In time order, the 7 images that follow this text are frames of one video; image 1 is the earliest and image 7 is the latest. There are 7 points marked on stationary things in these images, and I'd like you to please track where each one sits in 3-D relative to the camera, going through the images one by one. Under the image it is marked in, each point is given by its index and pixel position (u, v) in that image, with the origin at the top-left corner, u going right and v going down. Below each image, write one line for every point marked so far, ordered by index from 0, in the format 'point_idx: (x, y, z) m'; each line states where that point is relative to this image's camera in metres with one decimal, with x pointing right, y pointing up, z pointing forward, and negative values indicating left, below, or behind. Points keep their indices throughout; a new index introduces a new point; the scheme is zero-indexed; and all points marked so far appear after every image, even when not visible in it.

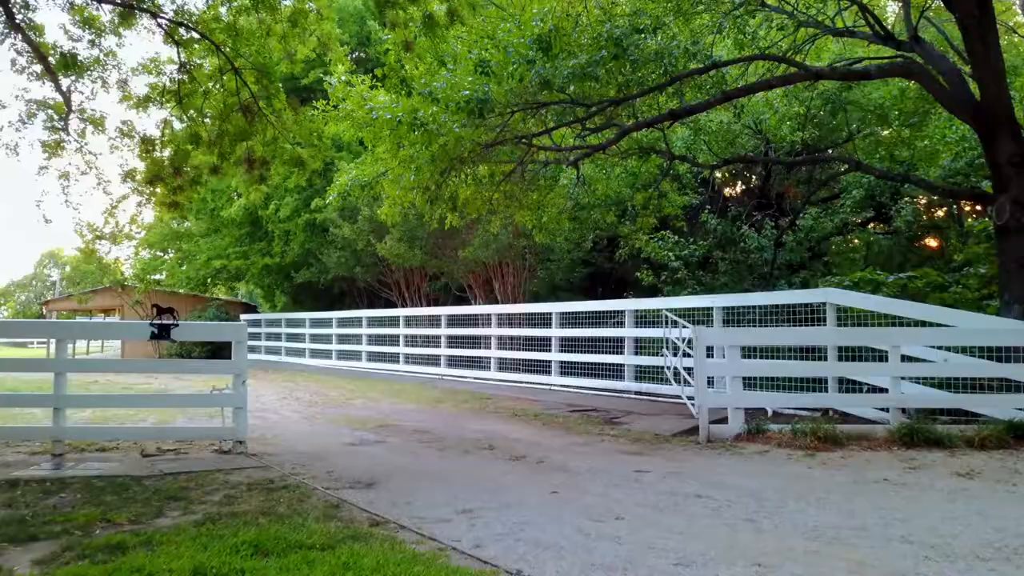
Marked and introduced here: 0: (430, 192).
0: (-0.9, +1.1, +10.0) m
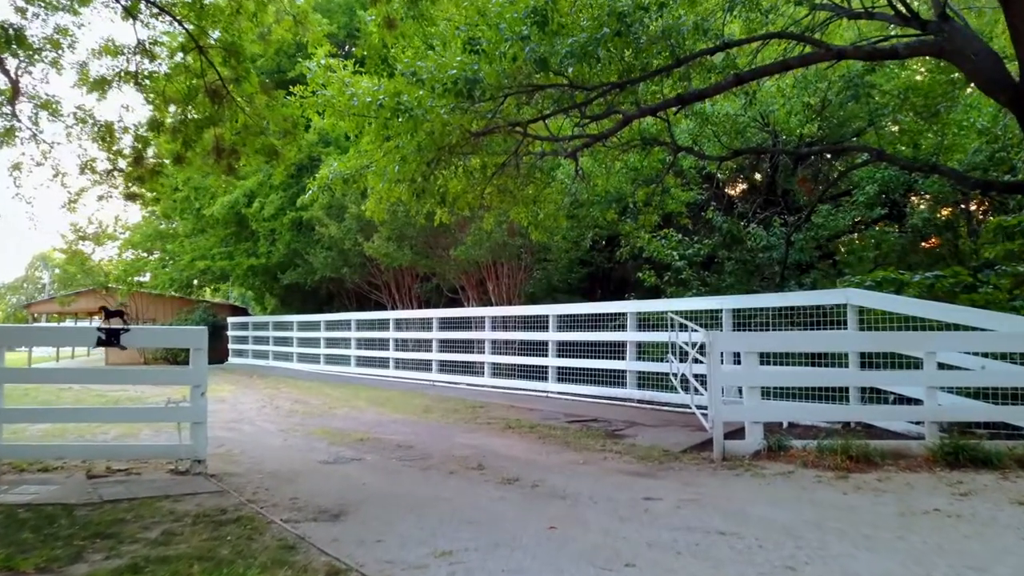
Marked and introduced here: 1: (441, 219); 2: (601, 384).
0: (-1.0, +1.1, +9.3) m
1: (-0.9, +0.9, +11.0) m
2: (+1.2, -1.3, +11.6) m
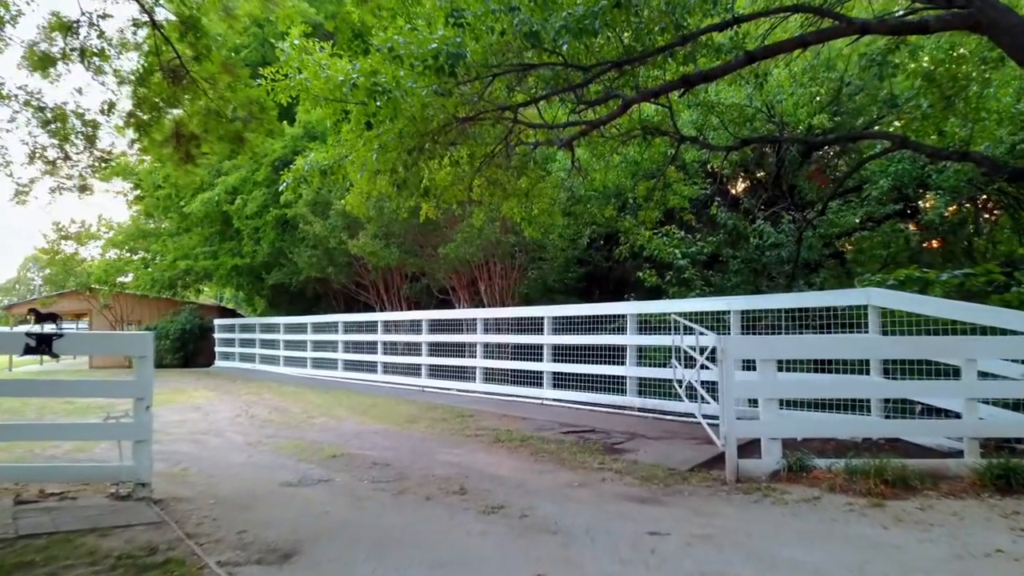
0: (-1.1, +1.1, +8.5) m
1: (-1.0, +0.9, +10.2) m
2: (+1.1, -1.3, +10.8) m
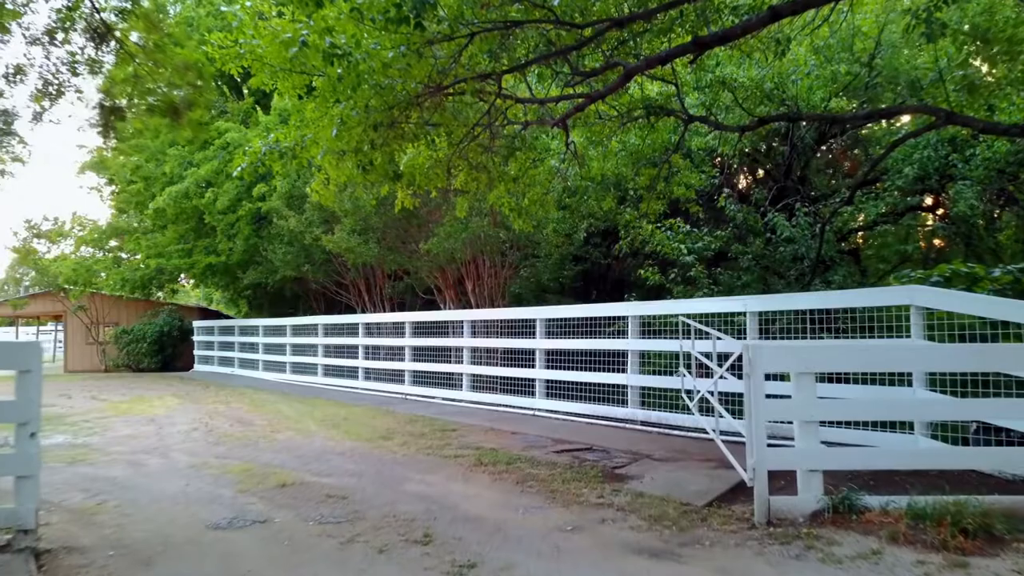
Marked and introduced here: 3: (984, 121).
0: (-1.2, +1.1, +7.4) m
1: (-1.1, +0.9, +9.1) m
2: (+0.9, -1.3, +9.7) m
3: (+4.1, +1.5, +7.6) m
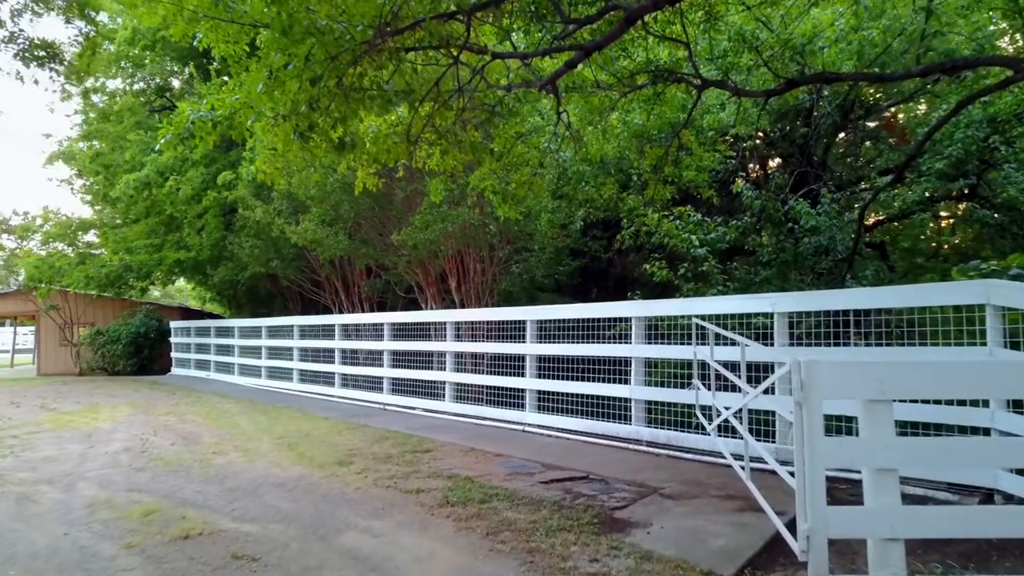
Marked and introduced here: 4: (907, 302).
0: (-1.4, +1.1, +6.0) m
1: (-1.3, +0.9, +7.7) m
2: (+0.8, -1.2, +8.3) m
3: (+3.9, +1.5, +6.2) m
4: (+2.5, -0.1, +5.6) m
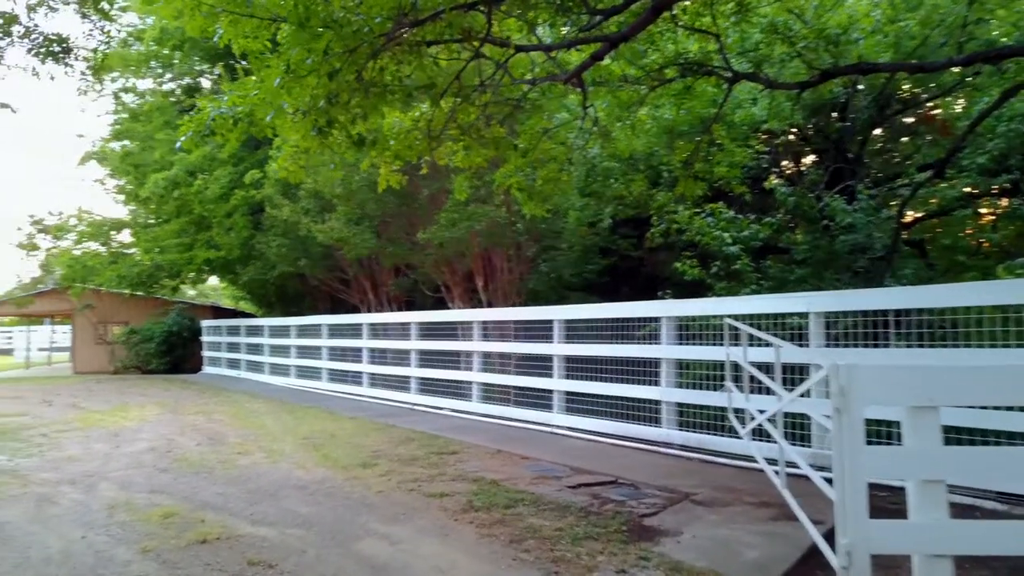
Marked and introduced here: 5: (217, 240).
0: (-1.2, +1.1, +5.9) m
1: (-1.1, +0.9, +7.6) m
2: (+1.0, -1.2, +8.1) m
3: (+4.1, +1.5, +5.9) m
4: (+2.7, -0.1, +5.3) m
5: (-5.2, +0.8, +15.6) m
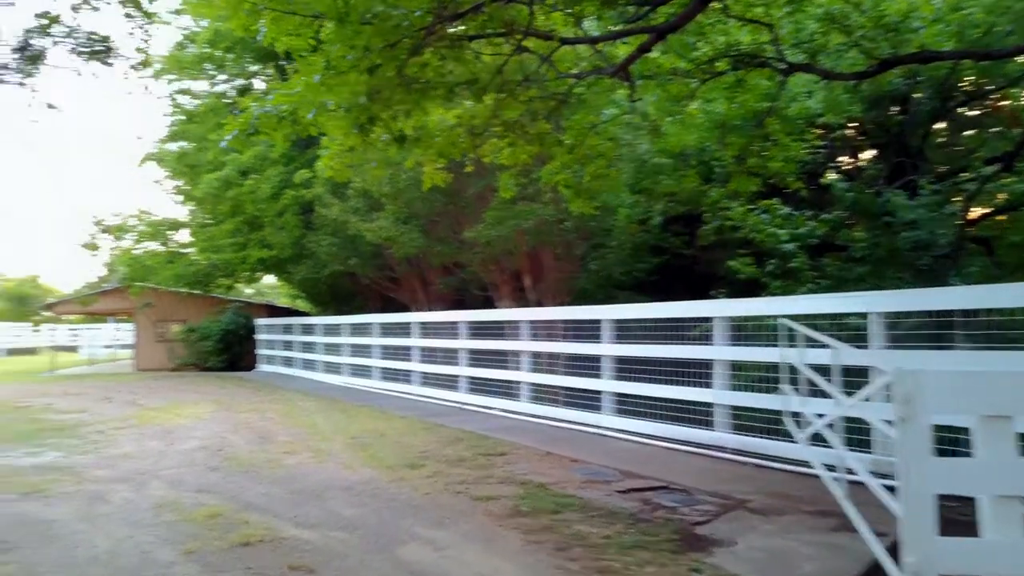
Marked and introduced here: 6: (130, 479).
0: (-0.9, +1.1, +5.8) m
1: (-0.7, +0.9, +7.5) m
2: (+1.5, -1.2, +7.9) m
3: (+4.4, +1.5, +5.5) m
4: (+2.9, -0.1, +5.0) m
5: (-4.3, +0.9, +15.7) m
6: (-3.0, -1.5, +6.9) m
